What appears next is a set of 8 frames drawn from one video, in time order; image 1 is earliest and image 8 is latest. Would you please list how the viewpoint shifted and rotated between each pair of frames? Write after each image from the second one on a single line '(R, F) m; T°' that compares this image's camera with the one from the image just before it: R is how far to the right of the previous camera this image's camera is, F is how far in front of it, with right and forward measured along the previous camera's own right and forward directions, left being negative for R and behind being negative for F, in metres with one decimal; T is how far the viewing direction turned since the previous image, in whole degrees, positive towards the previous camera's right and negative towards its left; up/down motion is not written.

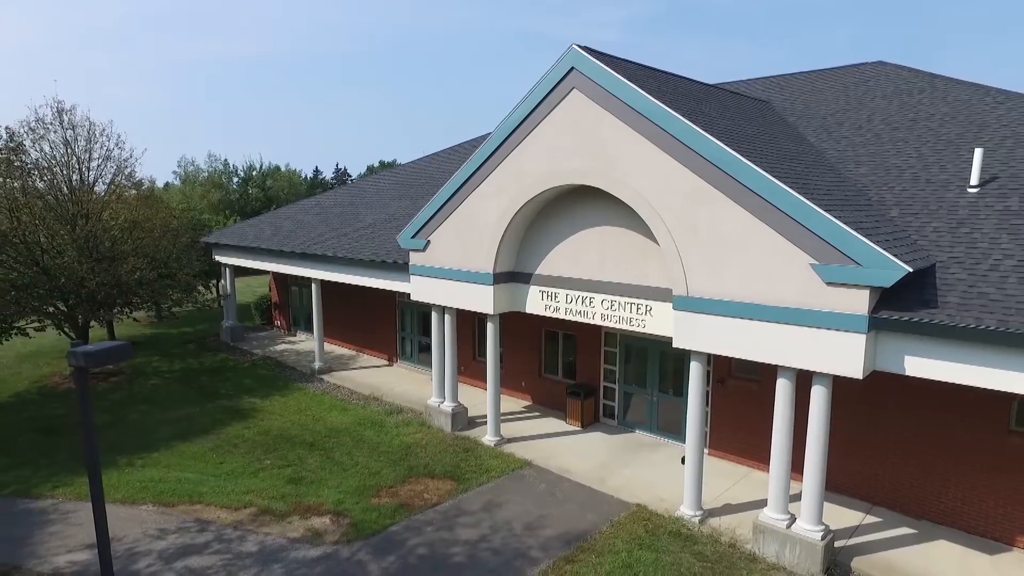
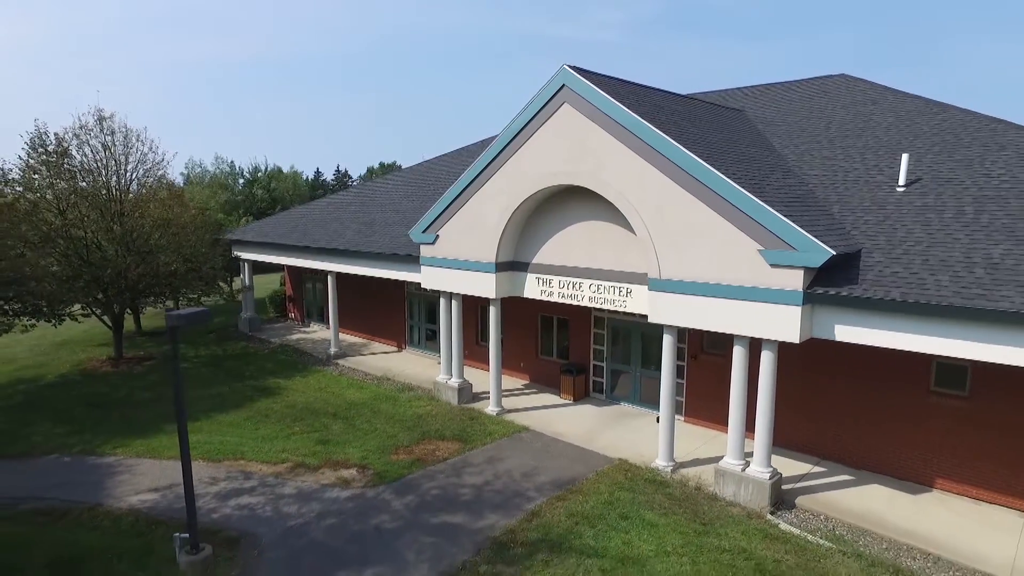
(0.0, -1.7) m; 0°
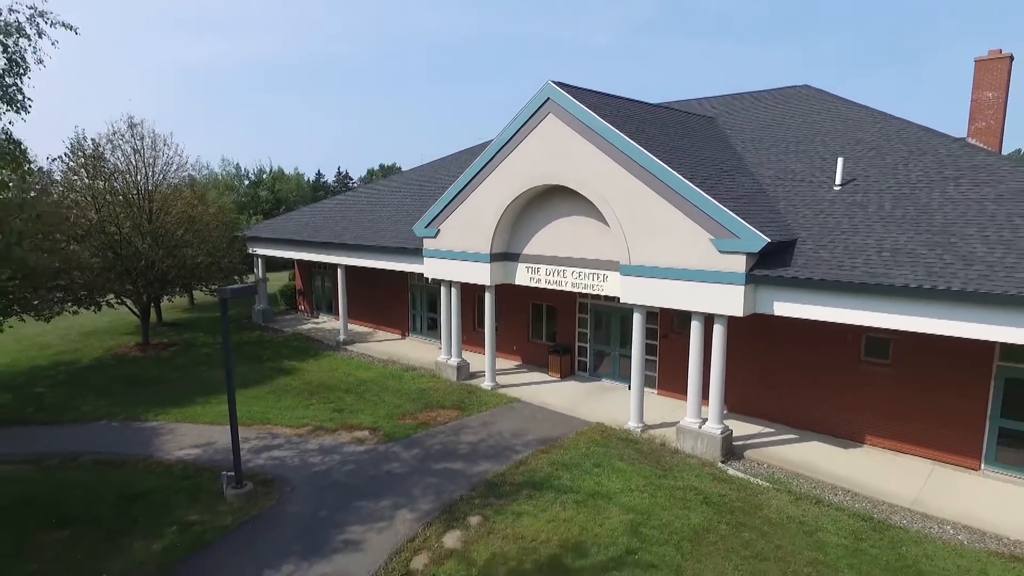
(+0.1, -1.8) m; 0°
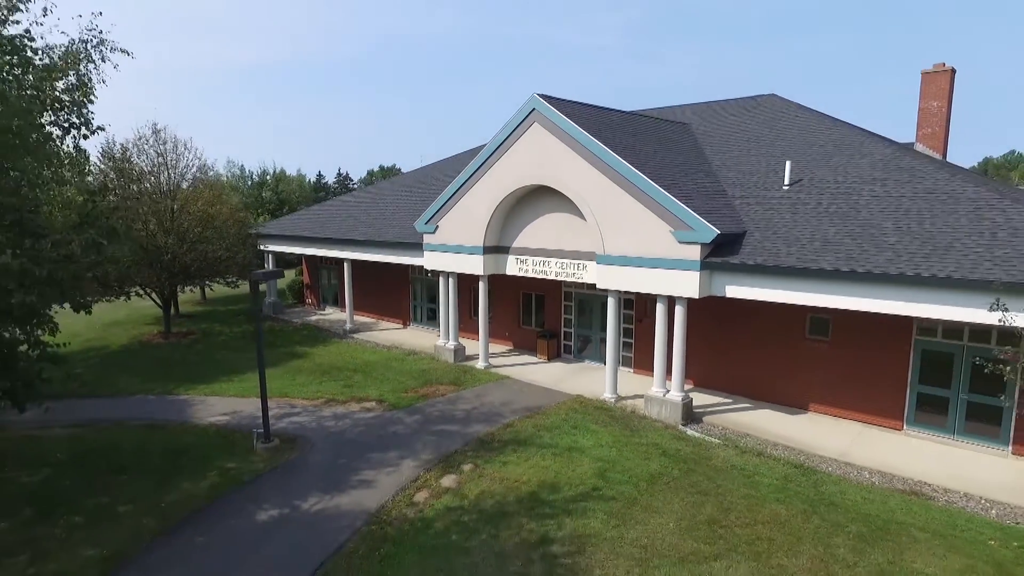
(+0.2, -1.8) m; 0°
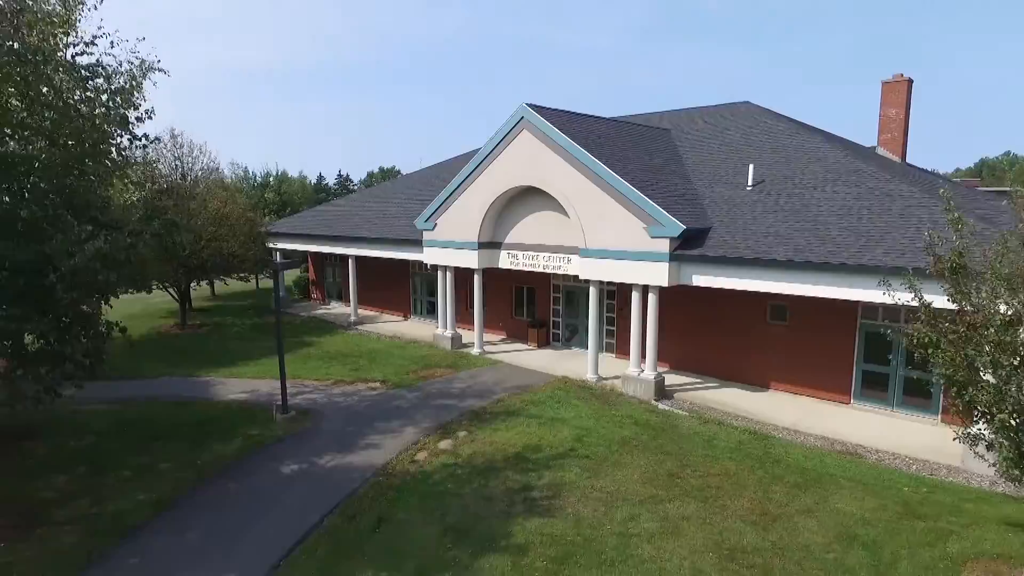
(+0.2, -1.6) m; 0°
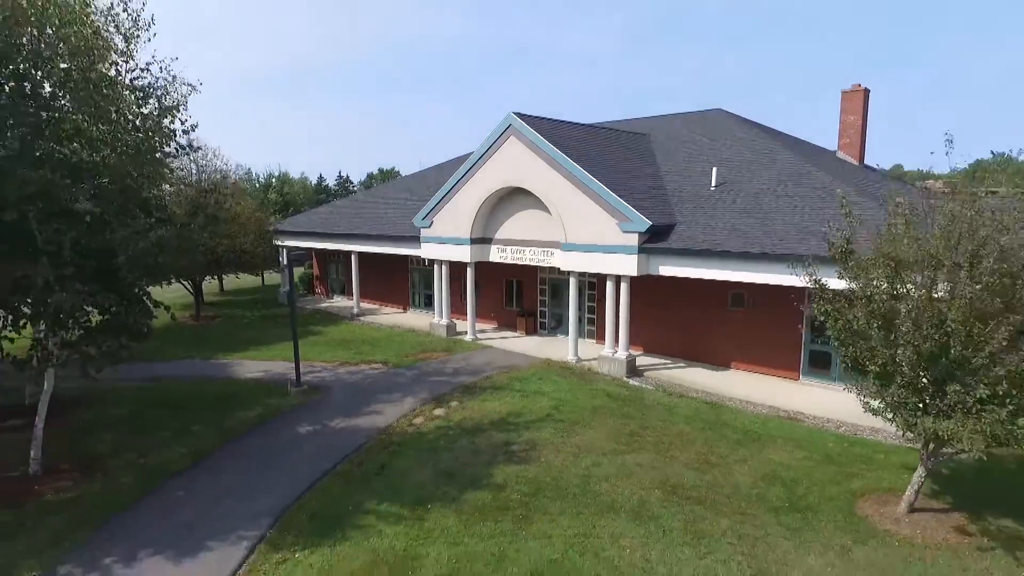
(+0.2, -1.9) m; 0°
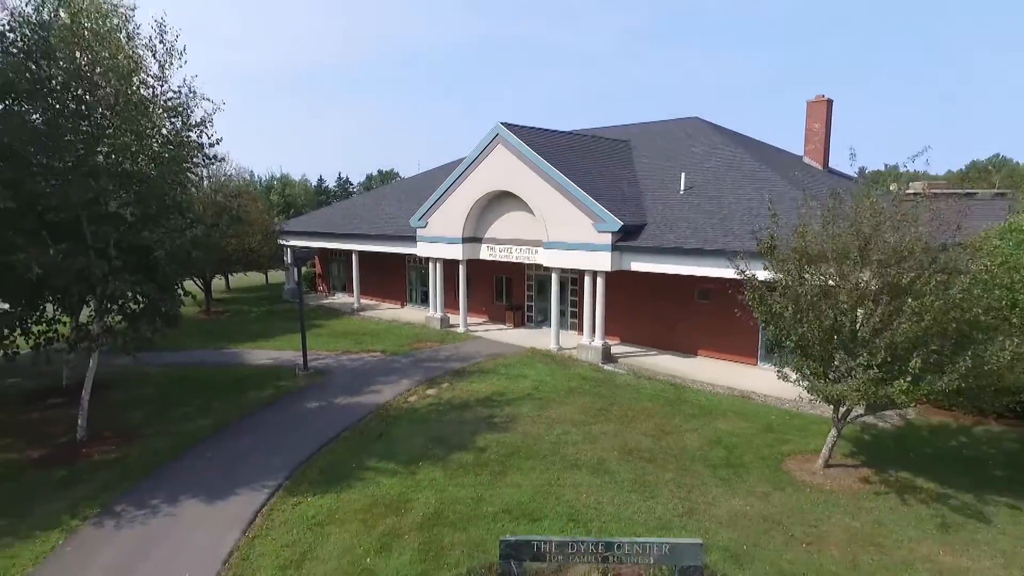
(+0.3, -1.8) m; 0°
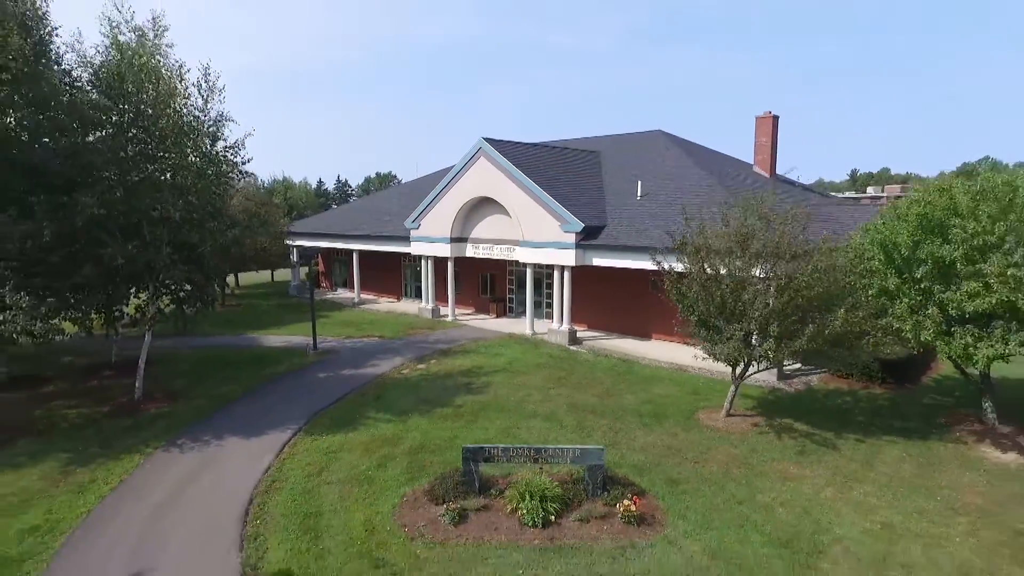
(+0.5, -3.1) m; 0°
